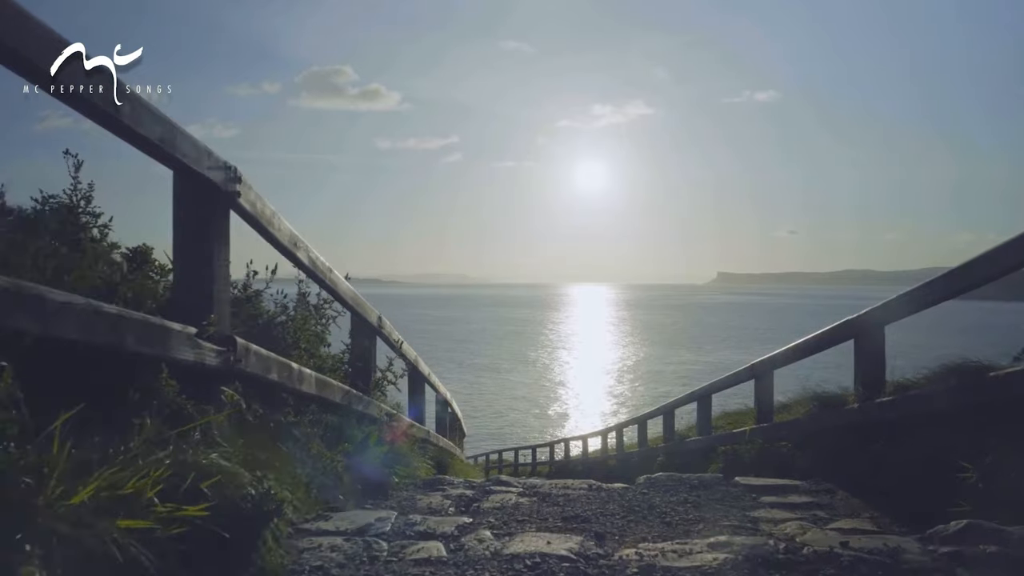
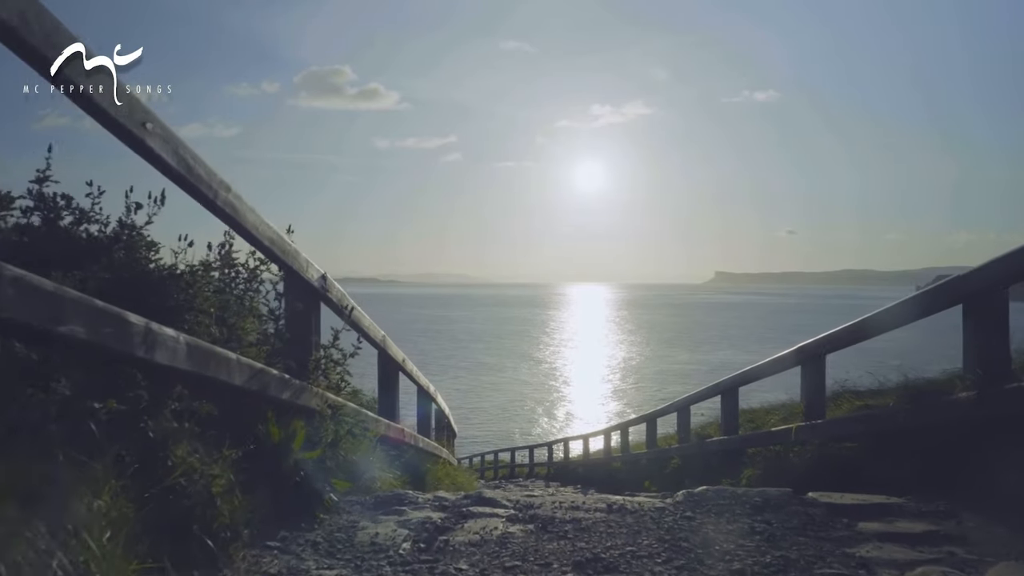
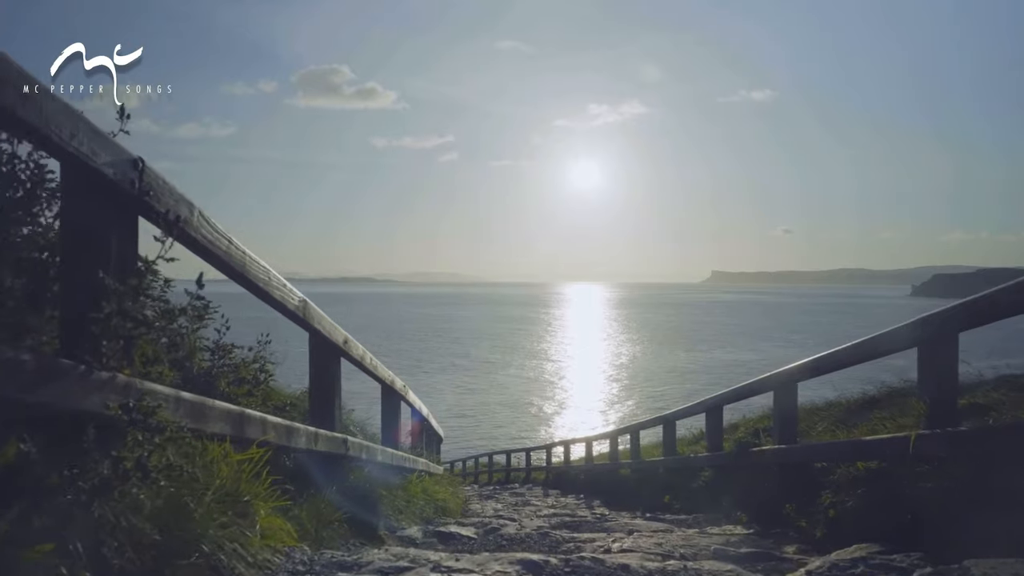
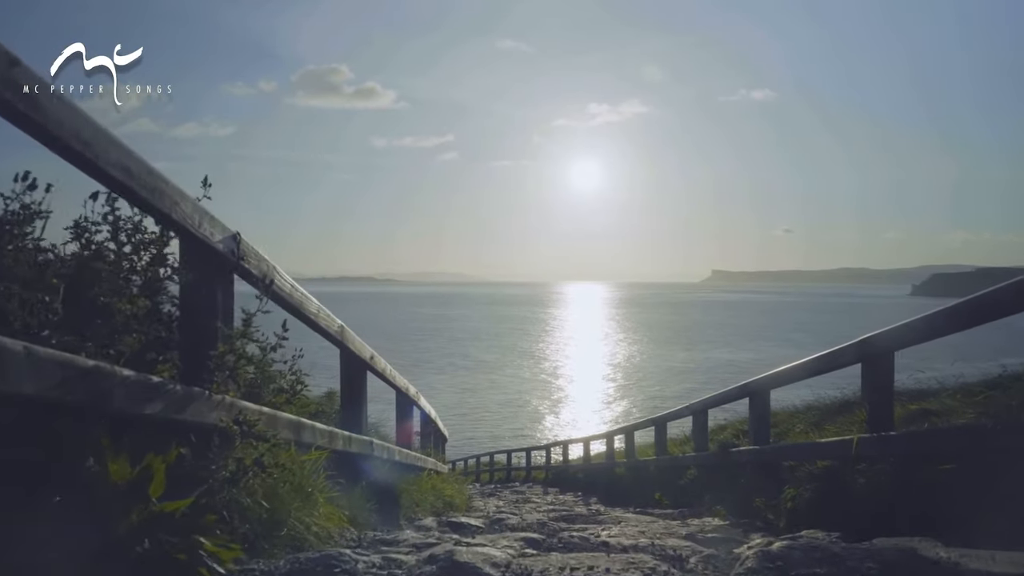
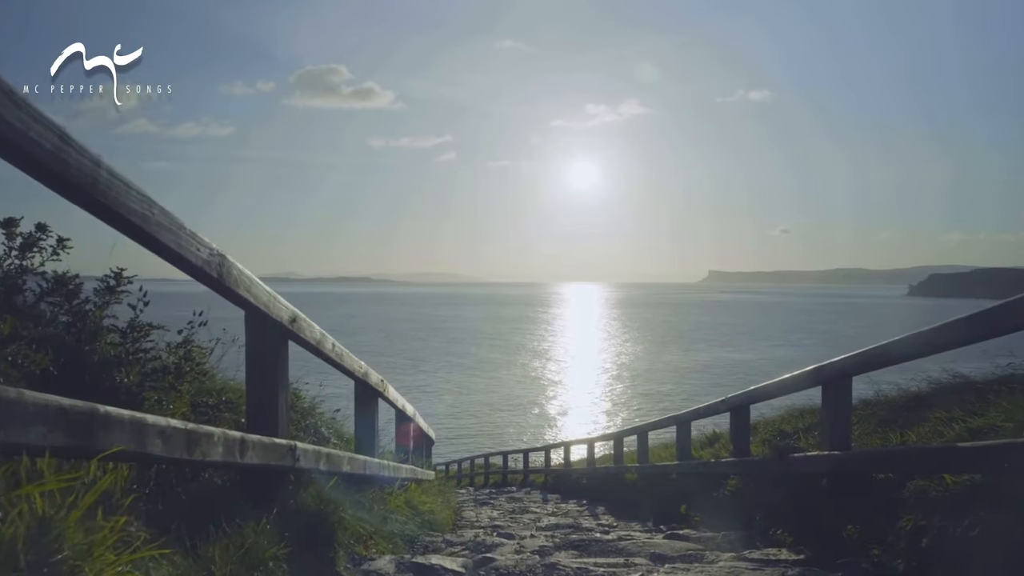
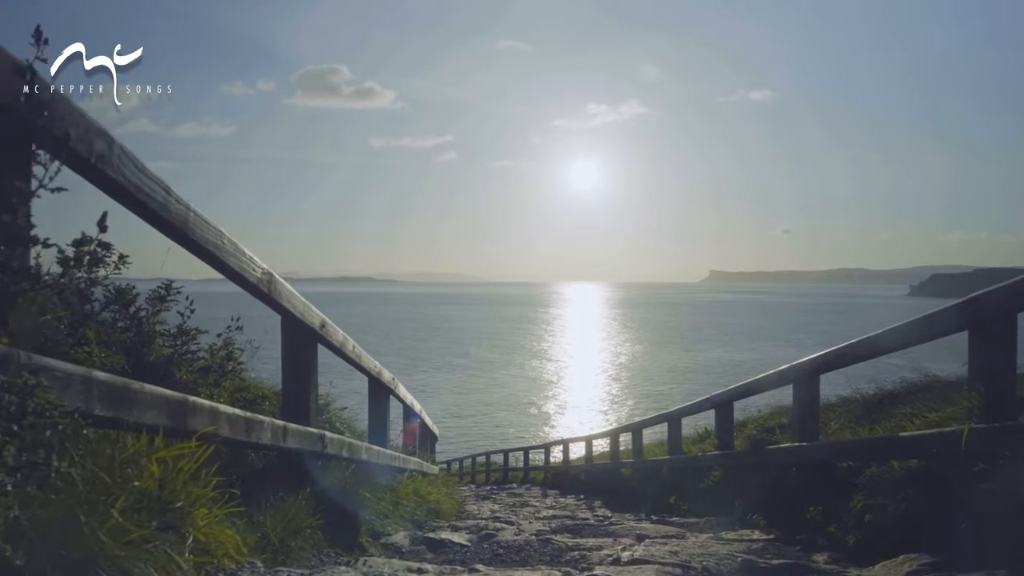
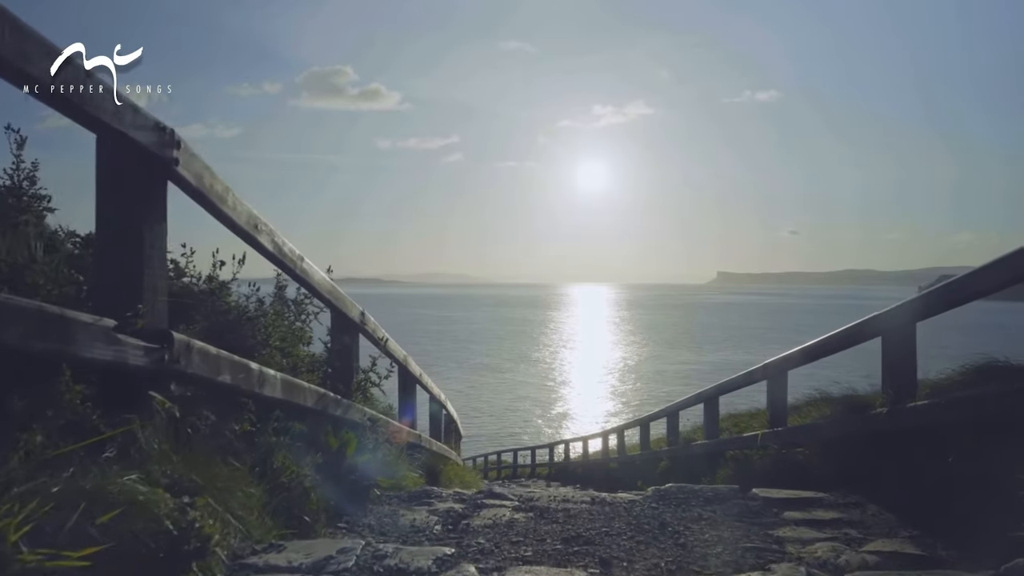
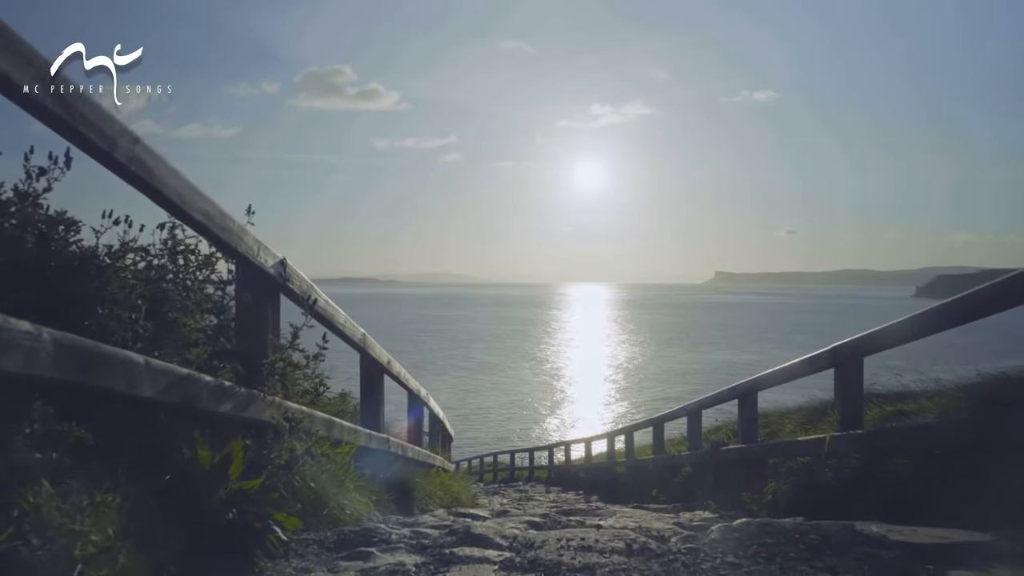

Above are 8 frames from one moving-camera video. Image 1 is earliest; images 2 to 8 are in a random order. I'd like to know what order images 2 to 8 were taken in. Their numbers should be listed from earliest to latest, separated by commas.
7, 2, 8, 4, 3, 6, 5
